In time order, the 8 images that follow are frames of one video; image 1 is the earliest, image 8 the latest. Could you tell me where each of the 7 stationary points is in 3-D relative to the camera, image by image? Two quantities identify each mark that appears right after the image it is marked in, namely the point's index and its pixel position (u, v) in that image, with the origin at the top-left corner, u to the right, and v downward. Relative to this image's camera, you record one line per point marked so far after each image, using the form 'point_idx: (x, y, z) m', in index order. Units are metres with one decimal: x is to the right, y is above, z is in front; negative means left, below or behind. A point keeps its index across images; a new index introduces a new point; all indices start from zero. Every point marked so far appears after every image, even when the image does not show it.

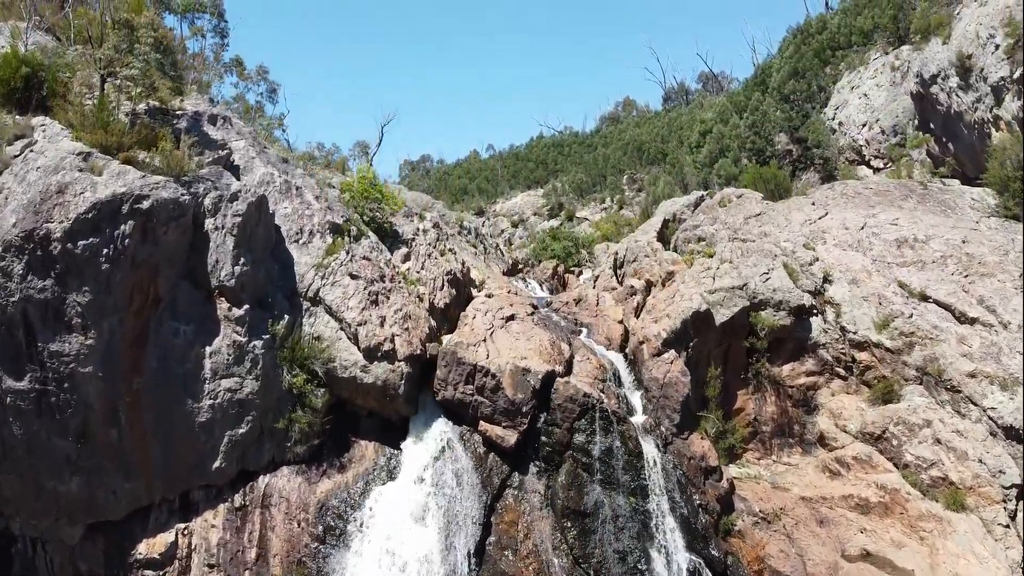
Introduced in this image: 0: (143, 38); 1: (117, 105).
0: (-3.9, +2.6, +9.7) m
1: (-4.1, +1.9, +9.6) m
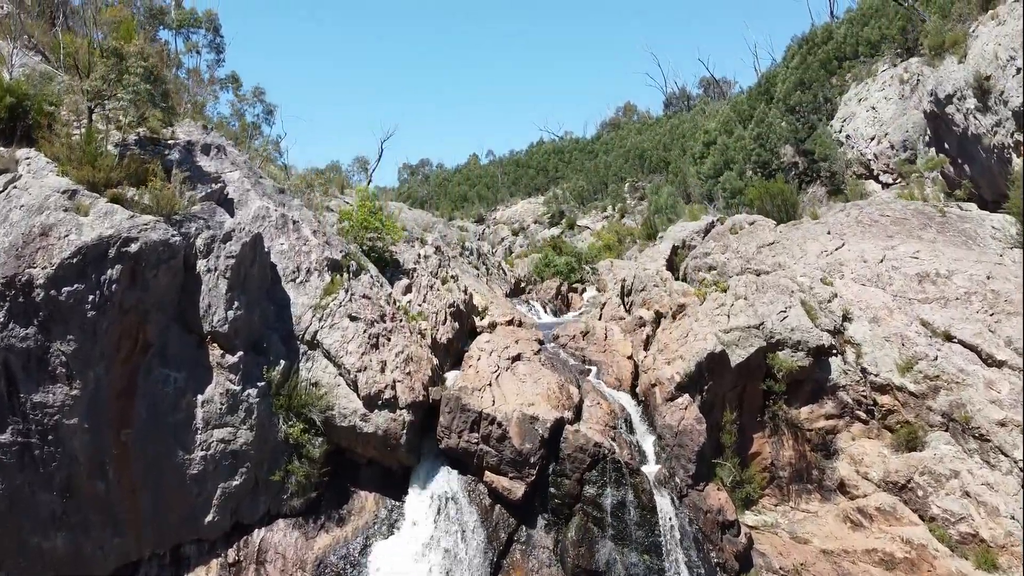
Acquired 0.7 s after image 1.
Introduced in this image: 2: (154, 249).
0: (-3.8, +2.2, +9.2) m
1: (-4.1, +1.5, +9.2) m
2: (-3.0, +0.3, +7.8) m
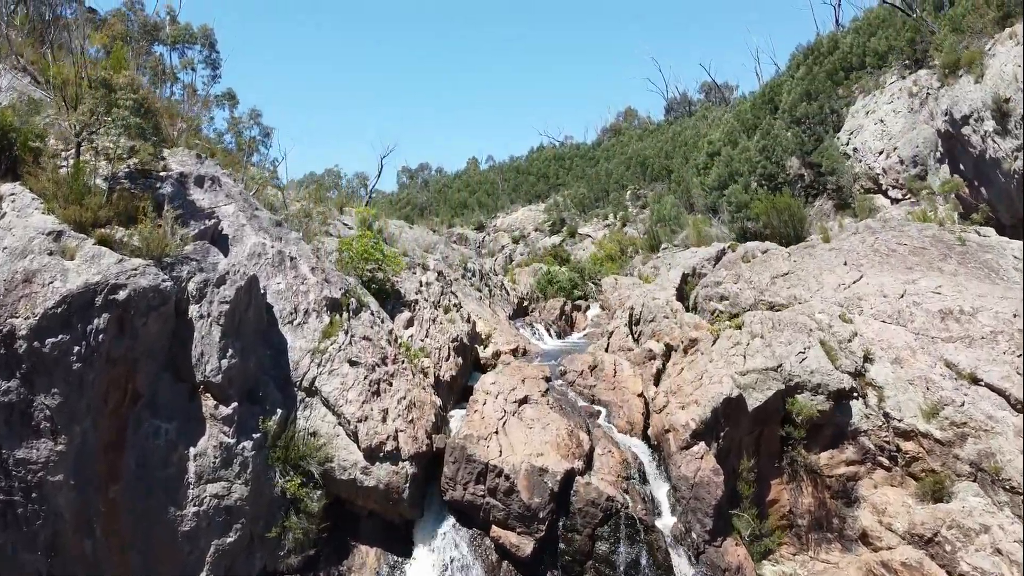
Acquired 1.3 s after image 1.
0: (-3.7, +1.8, +8.8) m
1: (-4.0, +1.1, +8.8) m
2: (-2.9, -0.1, +7.4) m
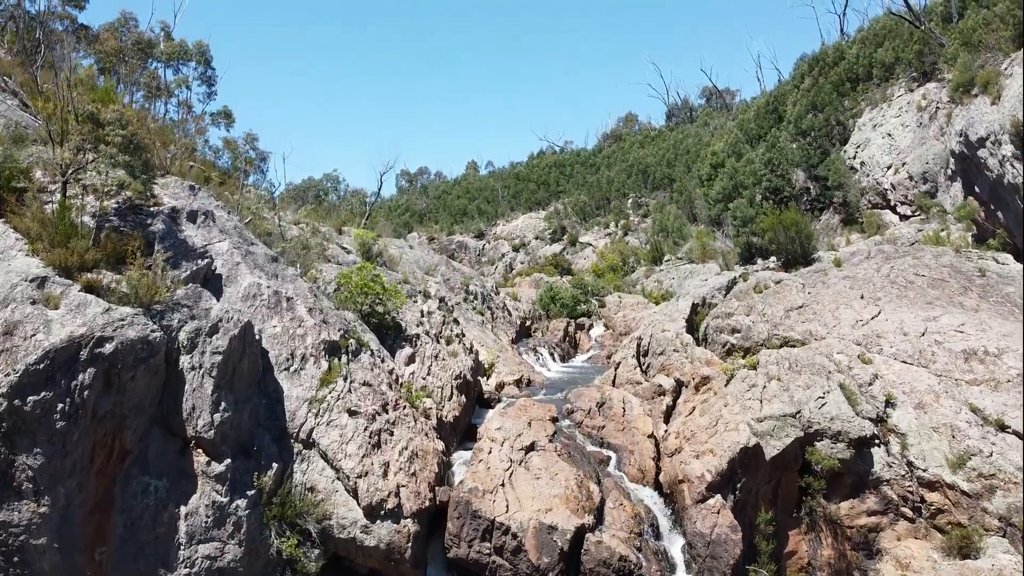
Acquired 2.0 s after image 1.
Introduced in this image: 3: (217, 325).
0: (-3.7, +1.4, +8.4) m
1: (-3.9, +0.7, +8.4) m
2: (-2.9, -0.5, +7.0) m
3: (-2.5, -0.3, +7.7) m
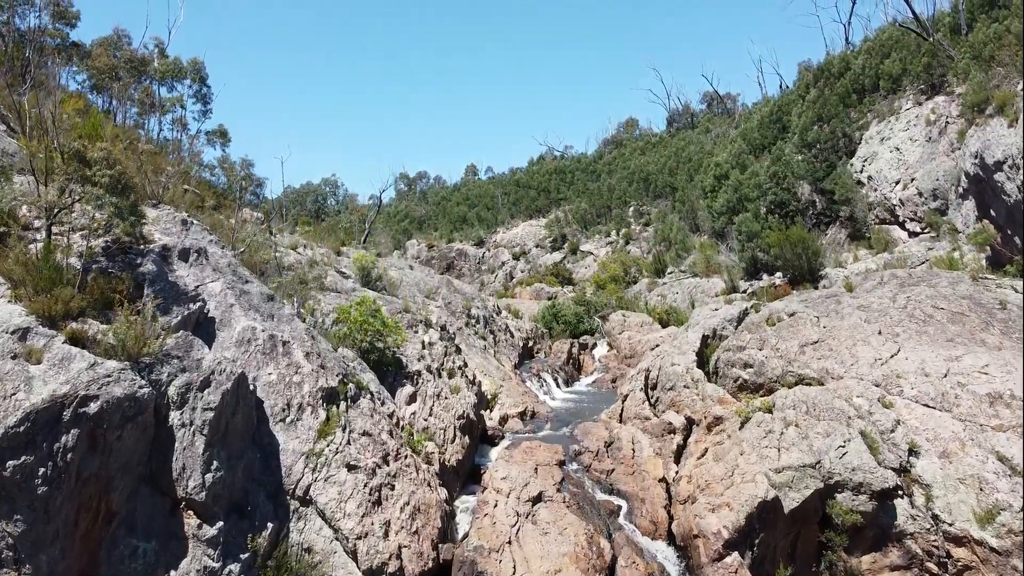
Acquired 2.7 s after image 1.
0: (-3.6, +1.0, +8.0) m
1: (-3.9, +0.3, +8.0) m
2: (-2.8, -0.9, +6.6) m
3: (-2.4, -0.7, +7.3) m
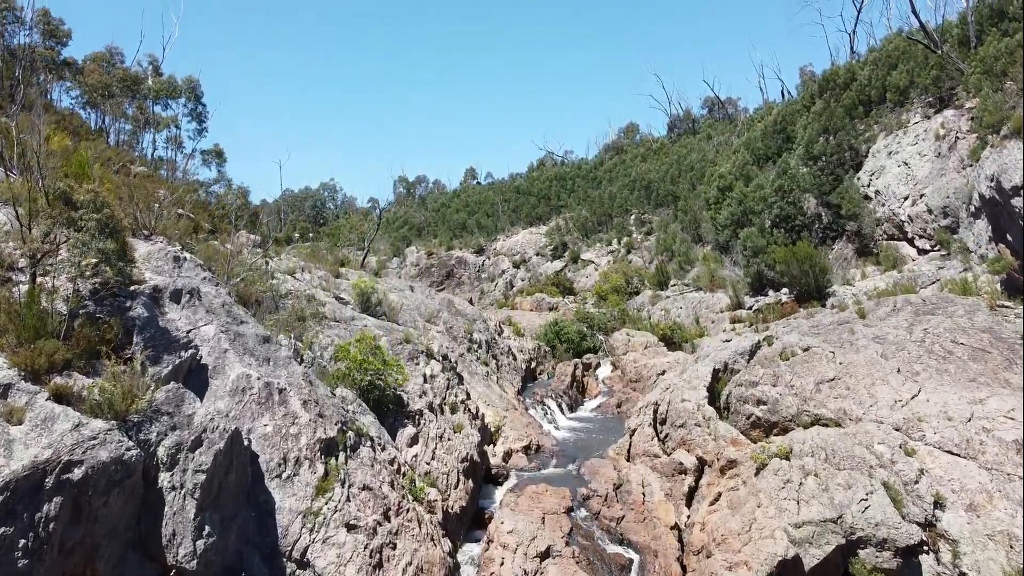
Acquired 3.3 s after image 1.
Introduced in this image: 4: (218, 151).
0: (-3.6, +0.6, +7.7) m
1: (-3.8, -0.1, +7.6) m
2: (-2.8, -1.3, +6.2) m
3: (-2.3, -1.1, +7.0) m
4: (-5.0, +2.4, +15.7) m
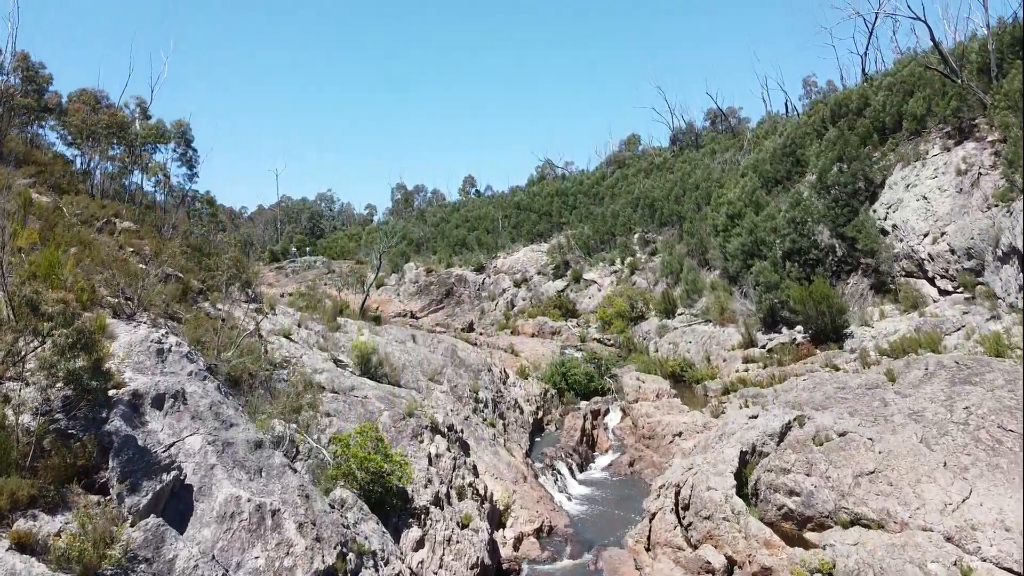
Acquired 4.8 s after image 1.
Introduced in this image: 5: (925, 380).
0: (-3.4, -0.3, +6.9) m
1: (-3.7, -1.0, +6.8) m
2: (-2.6, -2.1, +5.4) m
3: (-2.2, -2.0, +6.2) m
4: (-4.9, +1.5, +14.9) m
5: (+5.6, -1.2, +12.6) m
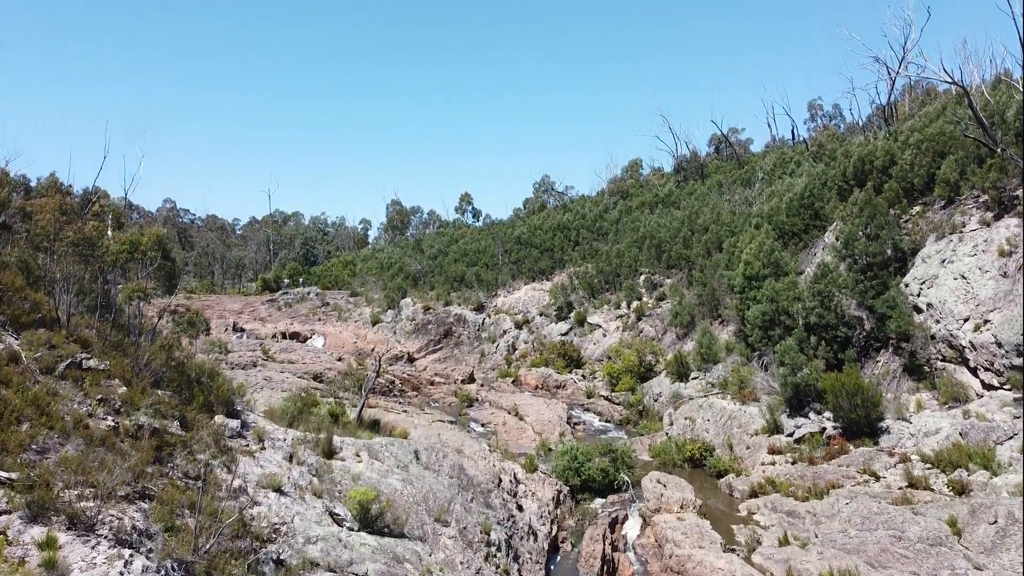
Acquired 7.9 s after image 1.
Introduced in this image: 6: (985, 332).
0: (-3.1, -2.1, +5.4) m
1: (-3.4, -2.8, +5.3) m
2: (-2.3, -4.0, +3.9) m
3: (-1.9, -3.8, +4.7) m
4: (-4.7, -0.3, +13.4) m
5: (+5.9, -3.1, +11.2) m
6: (+9.2, -0.8, +17.9) m
